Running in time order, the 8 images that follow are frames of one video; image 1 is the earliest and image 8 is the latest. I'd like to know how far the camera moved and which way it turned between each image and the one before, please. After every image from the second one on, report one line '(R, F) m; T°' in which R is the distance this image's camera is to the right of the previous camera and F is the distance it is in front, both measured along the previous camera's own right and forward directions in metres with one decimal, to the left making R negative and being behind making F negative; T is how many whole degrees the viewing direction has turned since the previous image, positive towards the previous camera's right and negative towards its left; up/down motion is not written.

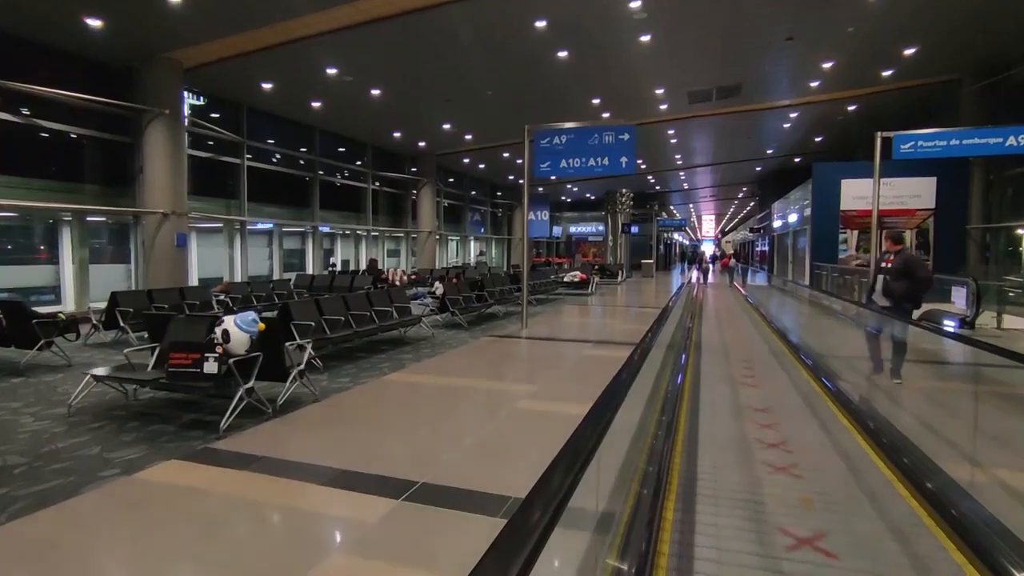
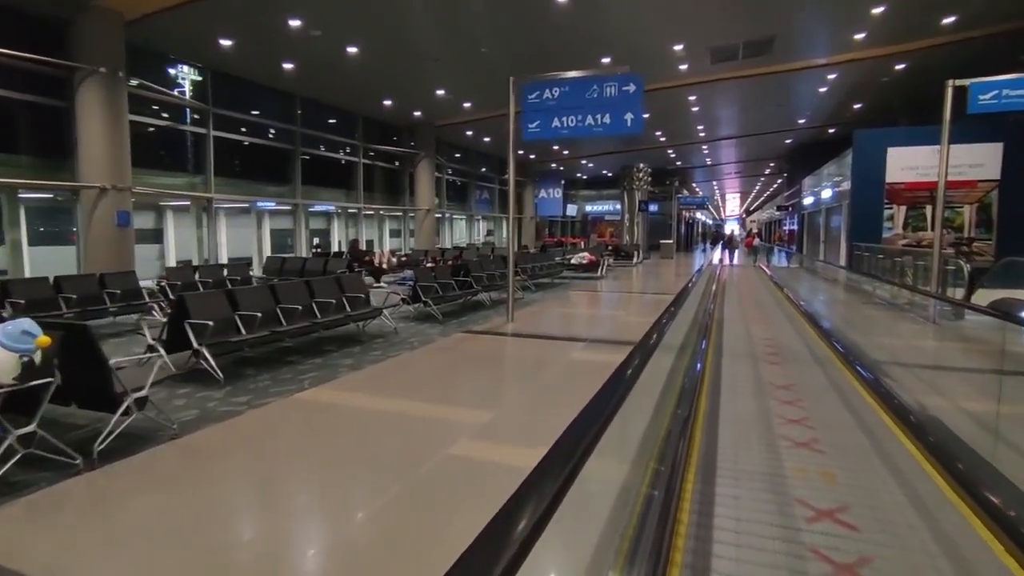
(+0.5, +1.4) m; -2°
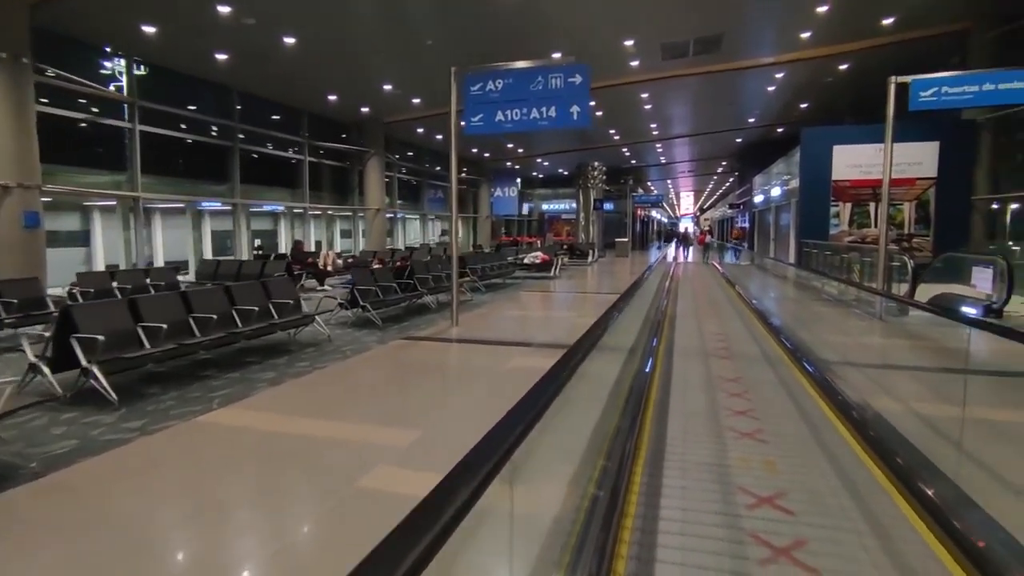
(+0.2, +0.3) m; +4°
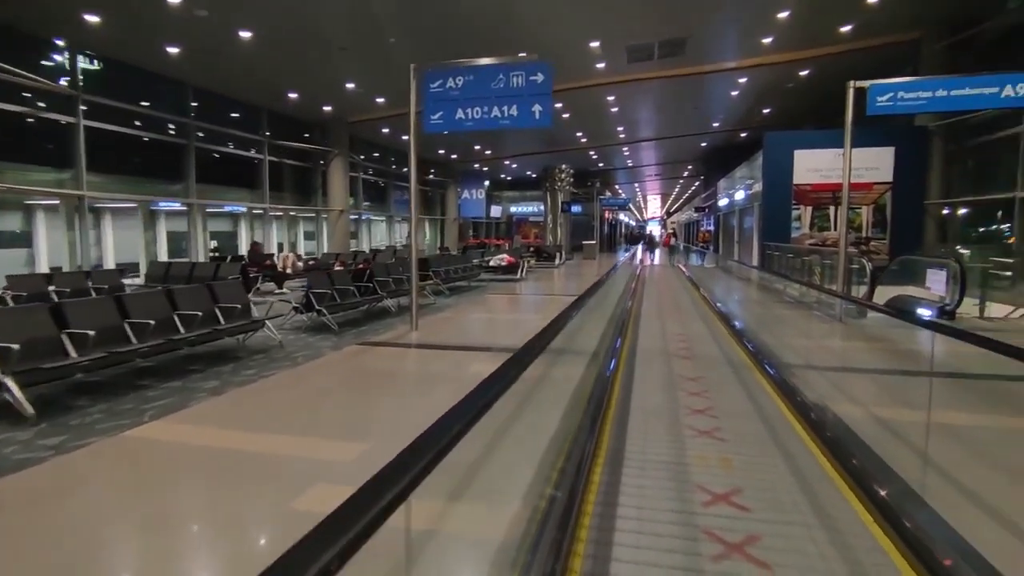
(+0.1, +0.2) m; +3°
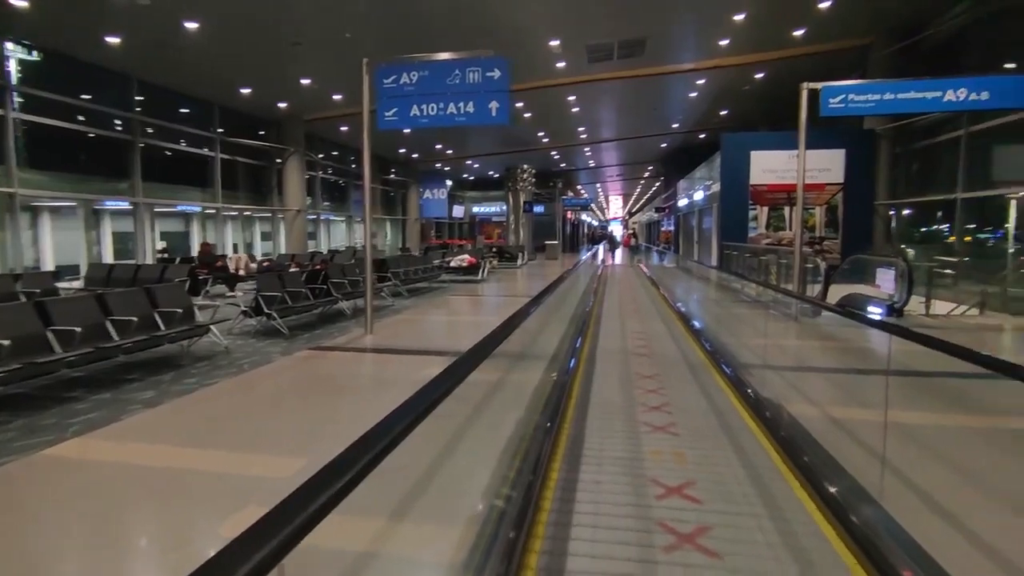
(+0.1, +0.1) m; +3°
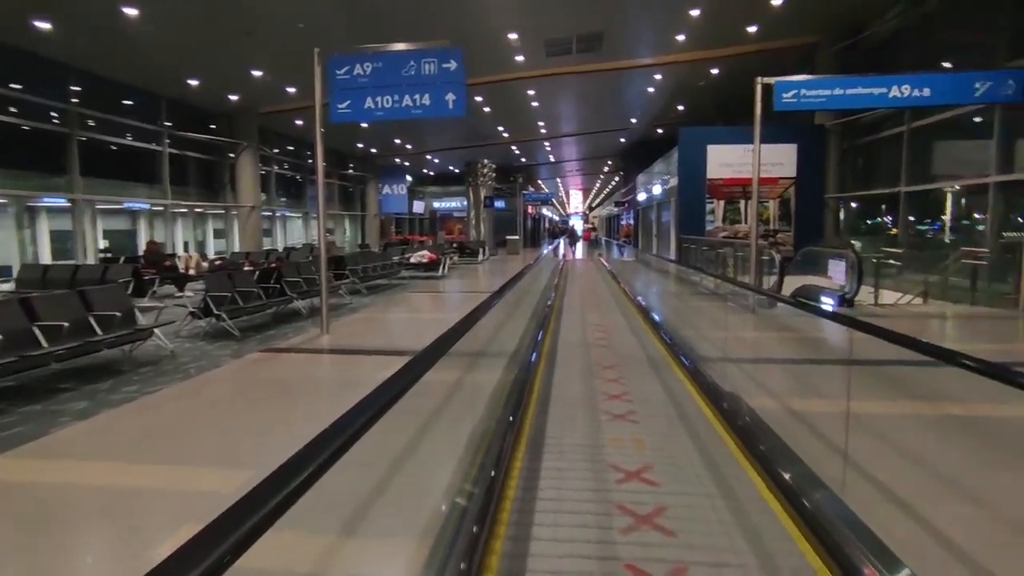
(0.0, +0.1) m; +4°
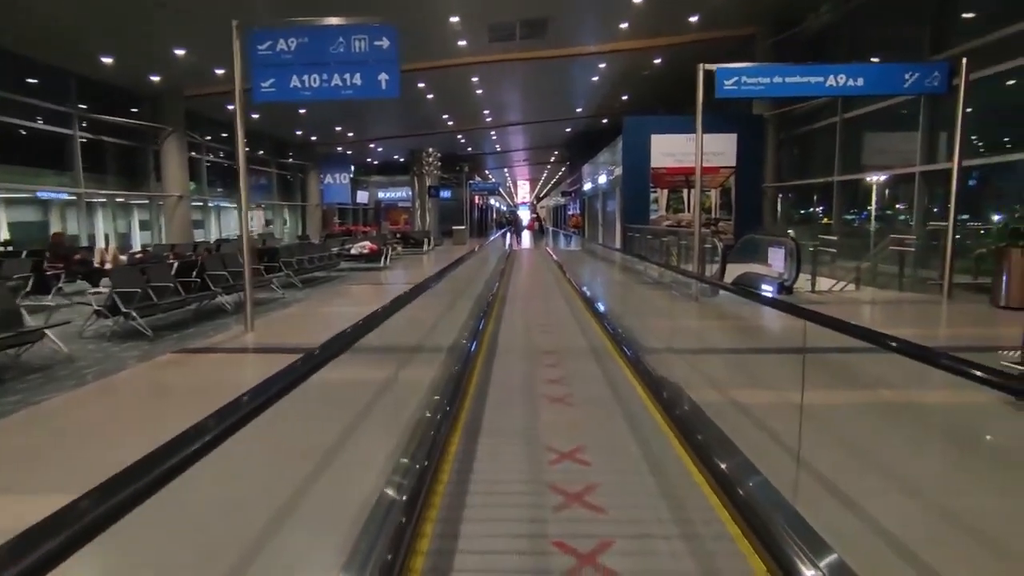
(+0.1, +0.2) m; +5°
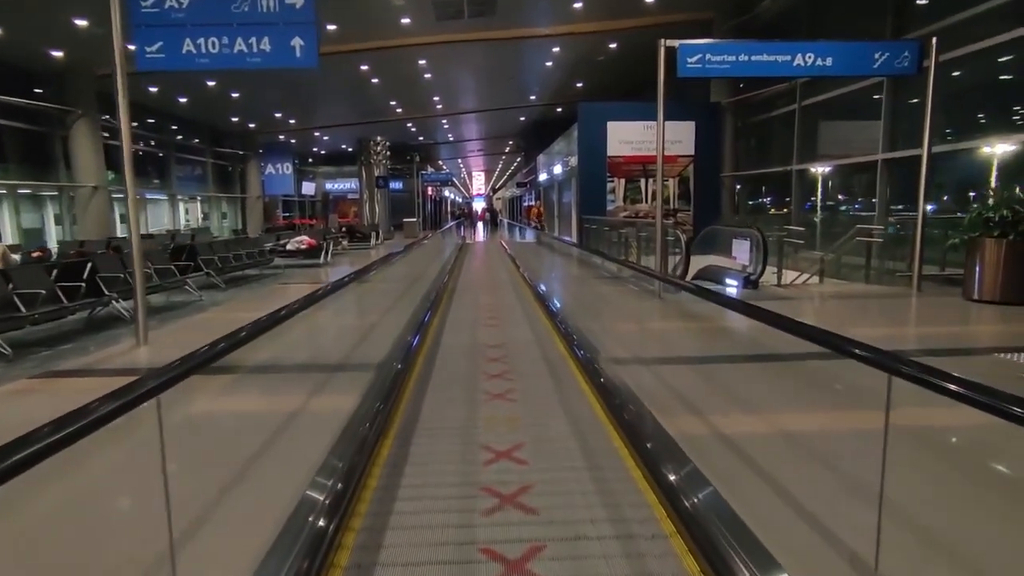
(+0.1, +0.7) m; +4°
